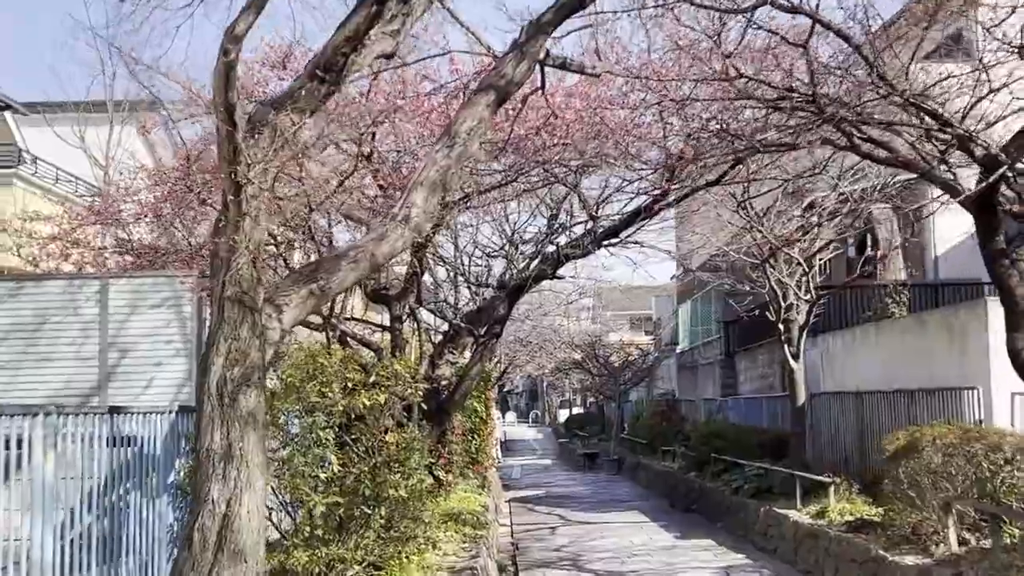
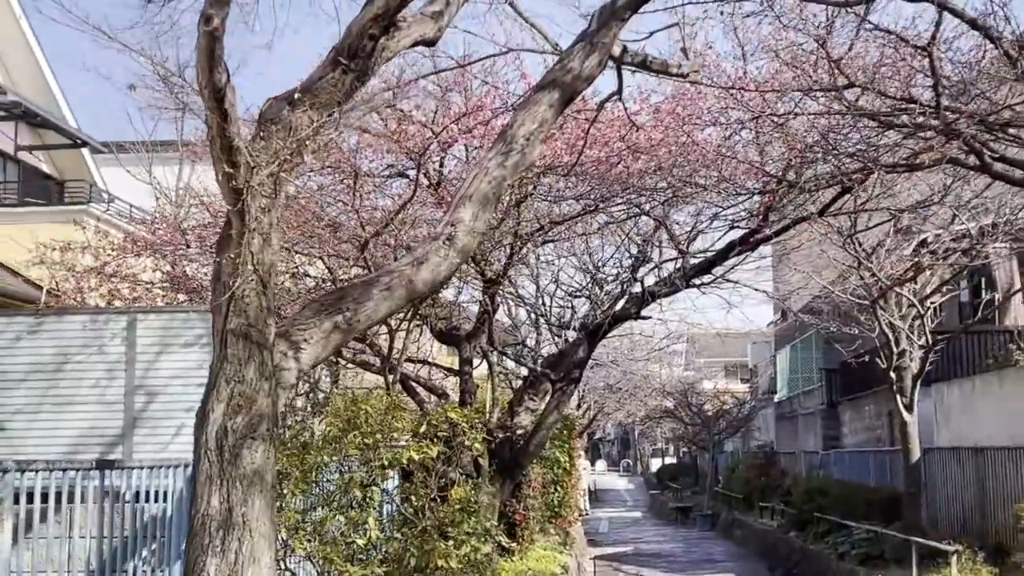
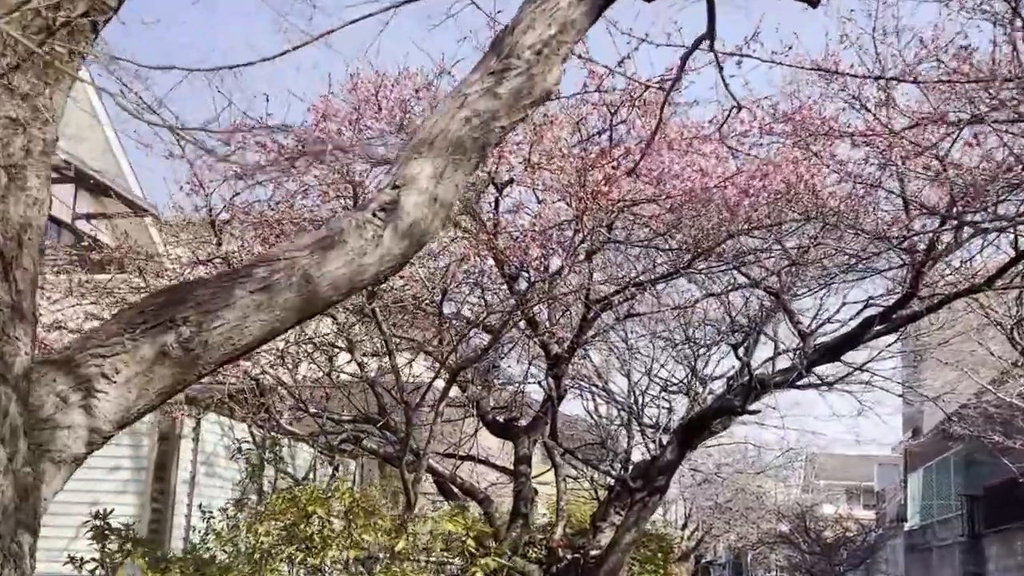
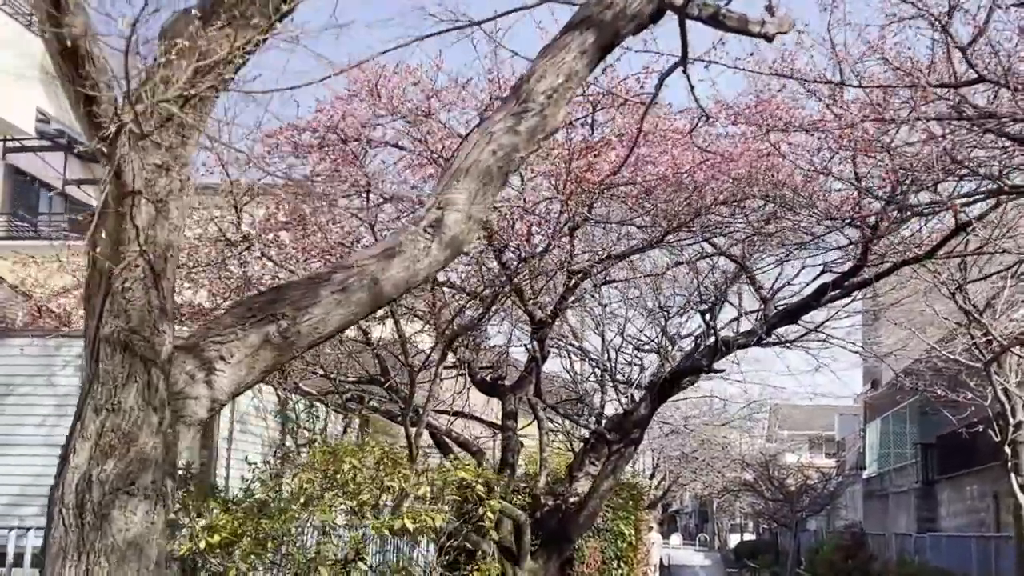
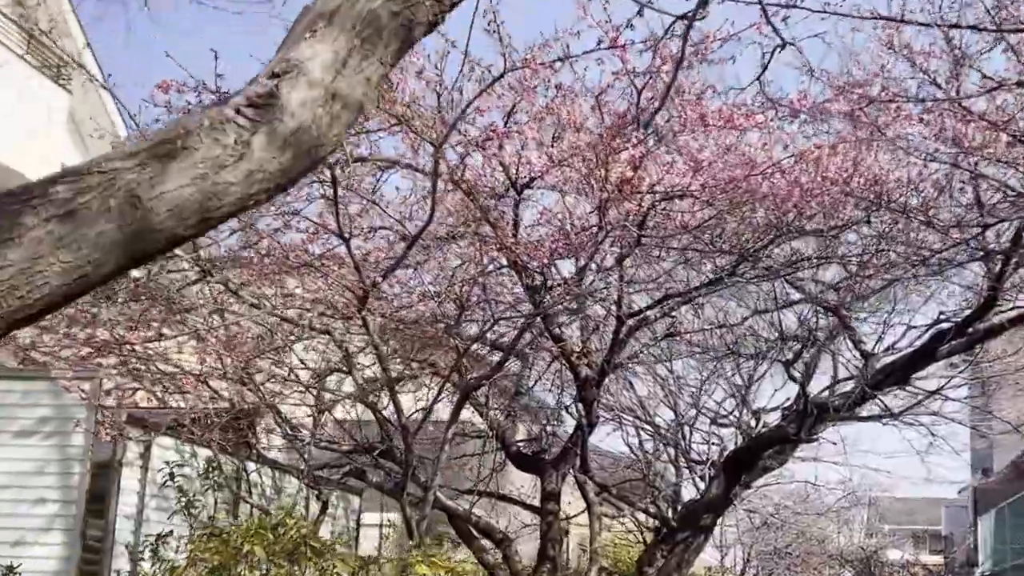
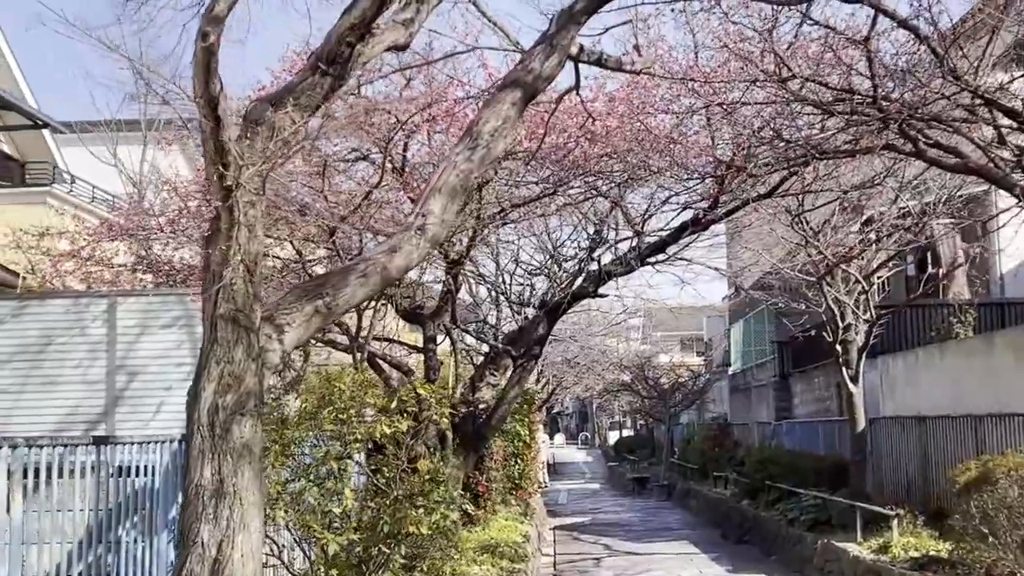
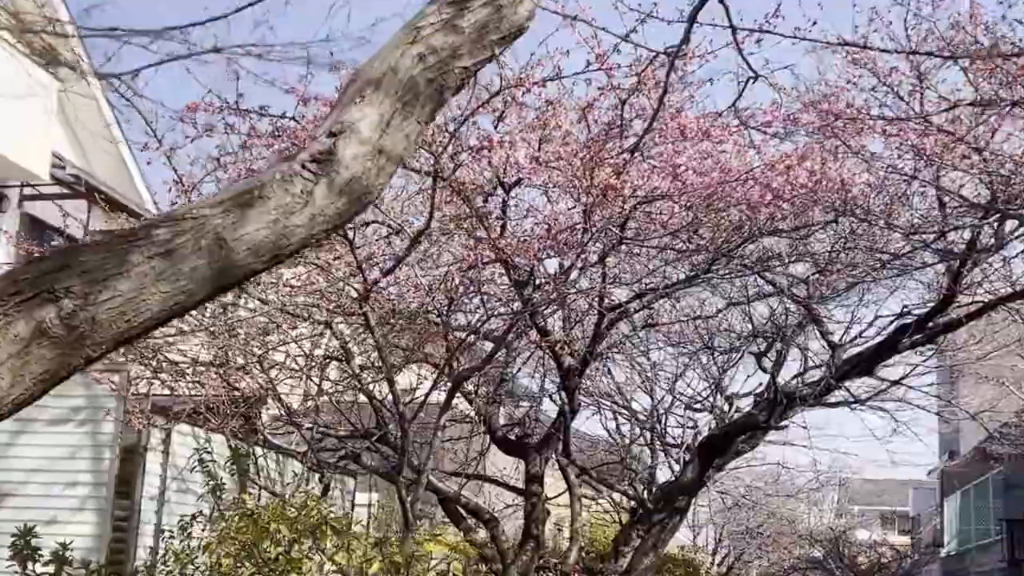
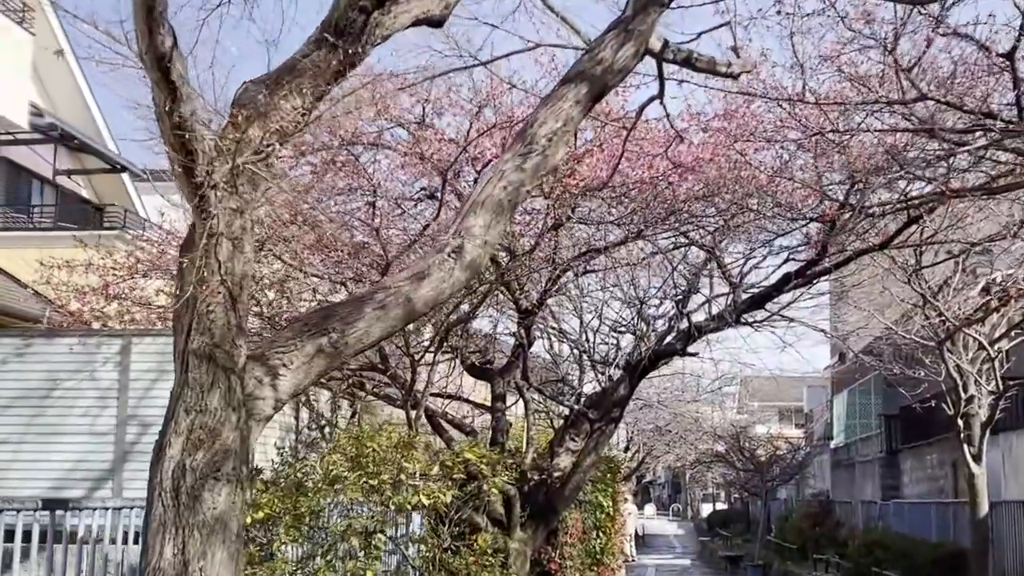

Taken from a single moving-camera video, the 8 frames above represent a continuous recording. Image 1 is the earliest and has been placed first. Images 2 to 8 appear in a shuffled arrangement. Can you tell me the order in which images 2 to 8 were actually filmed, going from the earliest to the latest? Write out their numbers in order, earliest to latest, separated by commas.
6, 2, 8, 4, 3, 7, 5
